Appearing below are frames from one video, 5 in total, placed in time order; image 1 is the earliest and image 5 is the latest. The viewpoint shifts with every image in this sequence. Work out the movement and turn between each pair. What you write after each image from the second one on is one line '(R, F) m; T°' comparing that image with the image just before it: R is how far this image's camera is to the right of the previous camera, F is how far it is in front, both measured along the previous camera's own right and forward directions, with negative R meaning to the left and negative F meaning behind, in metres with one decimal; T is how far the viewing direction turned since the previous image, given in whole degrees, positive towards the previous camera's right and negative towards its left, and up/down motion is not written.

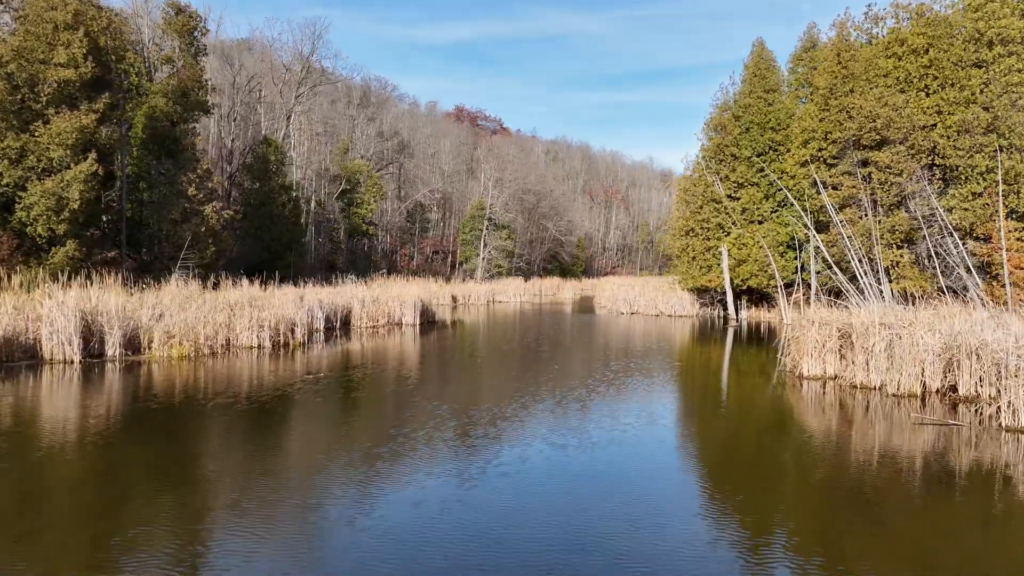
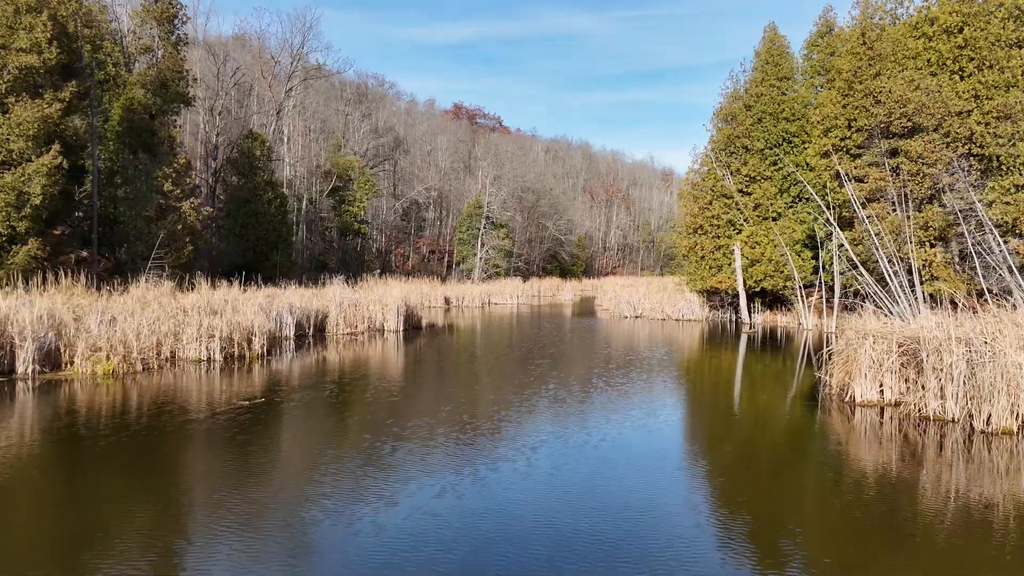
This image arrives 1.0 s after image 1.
(+0.2, +1.6) m; 0°
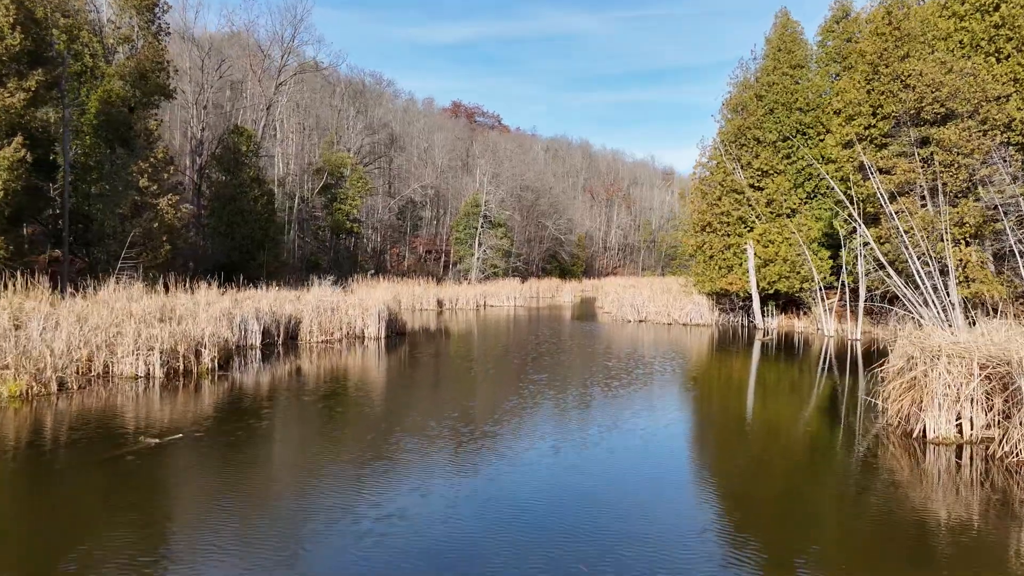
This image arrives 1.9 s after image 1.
(+0.2, +1.4) m; 0°
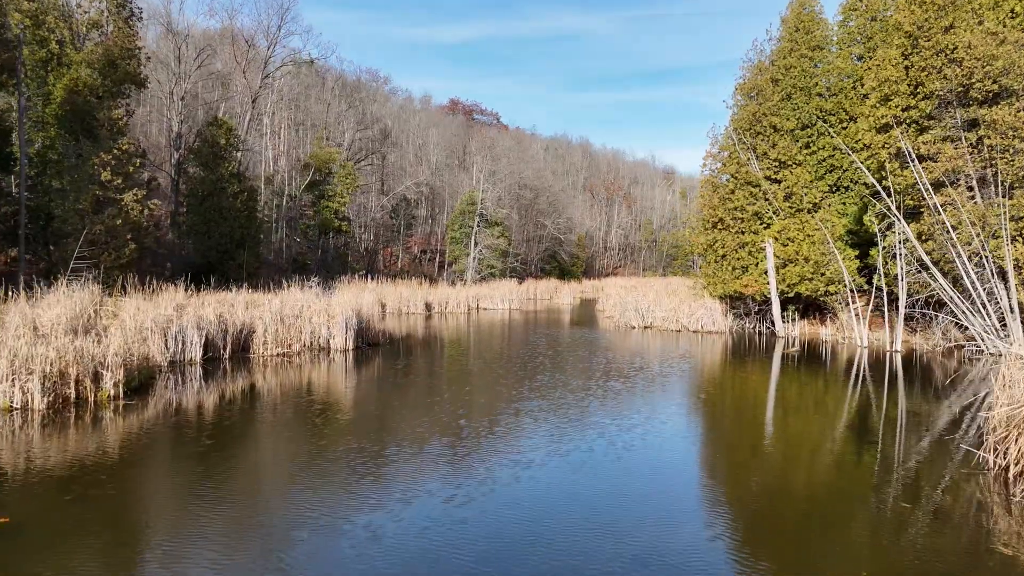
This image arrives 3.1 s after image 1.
(+0.2, +1.8) m; 0°
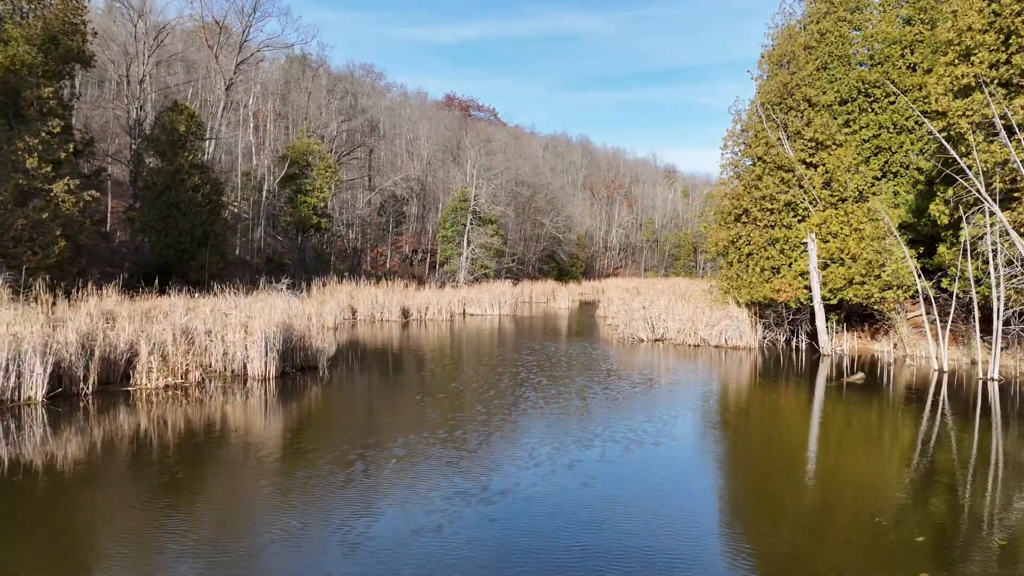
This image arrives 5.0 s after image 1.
(+0.4, +2.9) m; 0°
